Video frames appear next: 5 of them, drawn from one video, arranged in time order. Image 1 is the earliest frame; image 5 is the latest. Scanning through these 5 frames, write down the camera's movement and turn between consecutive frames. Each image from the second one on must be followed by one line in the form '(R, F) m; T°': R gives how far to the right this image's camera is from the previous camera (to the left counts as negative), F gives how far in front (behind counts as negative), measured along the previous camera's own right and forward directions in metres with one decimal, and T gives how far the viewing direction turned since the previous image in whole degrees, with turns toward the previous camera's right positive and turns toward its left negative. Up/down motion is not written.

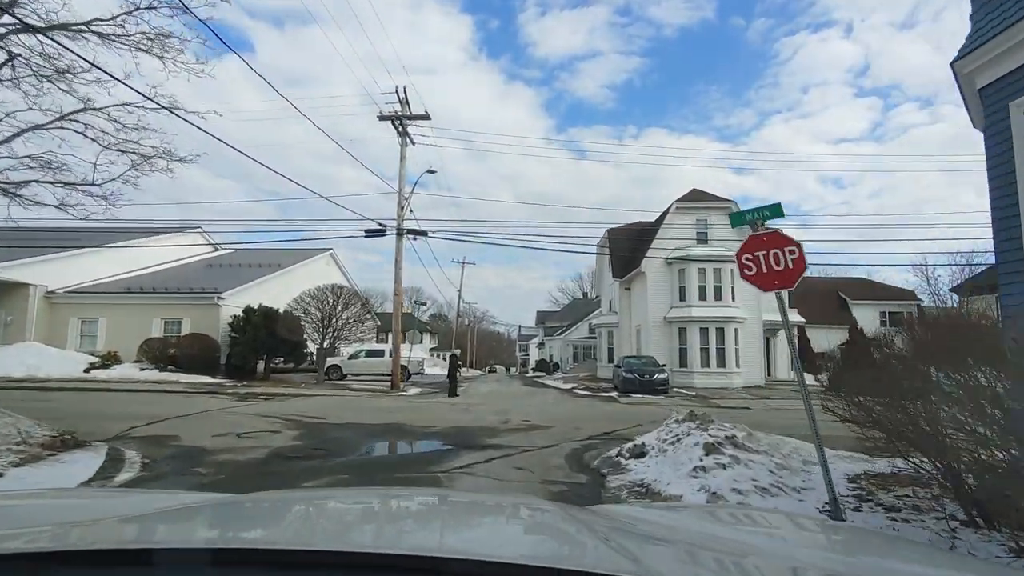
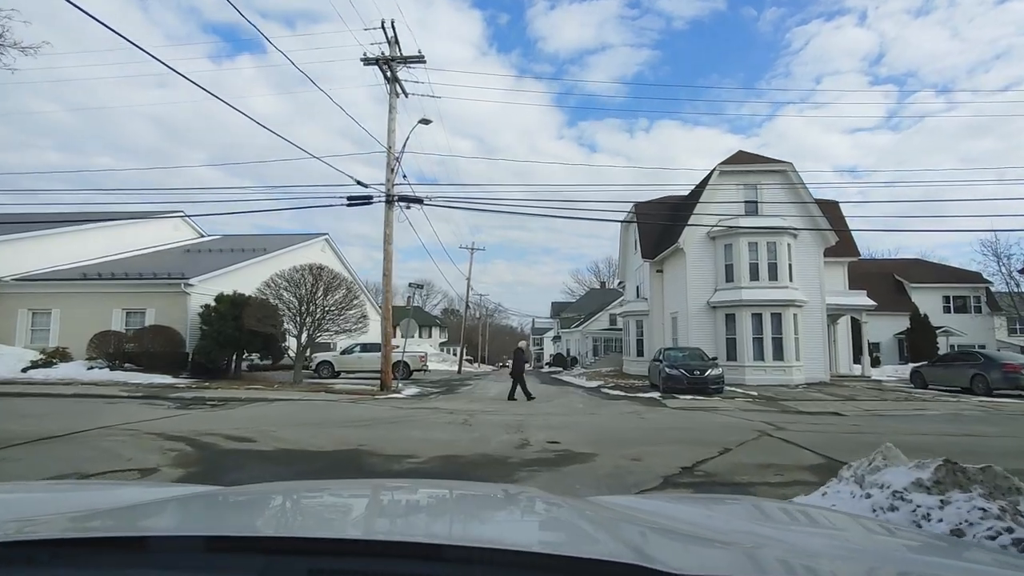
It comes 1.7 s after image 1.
(0.0, +1.6) m; -1°
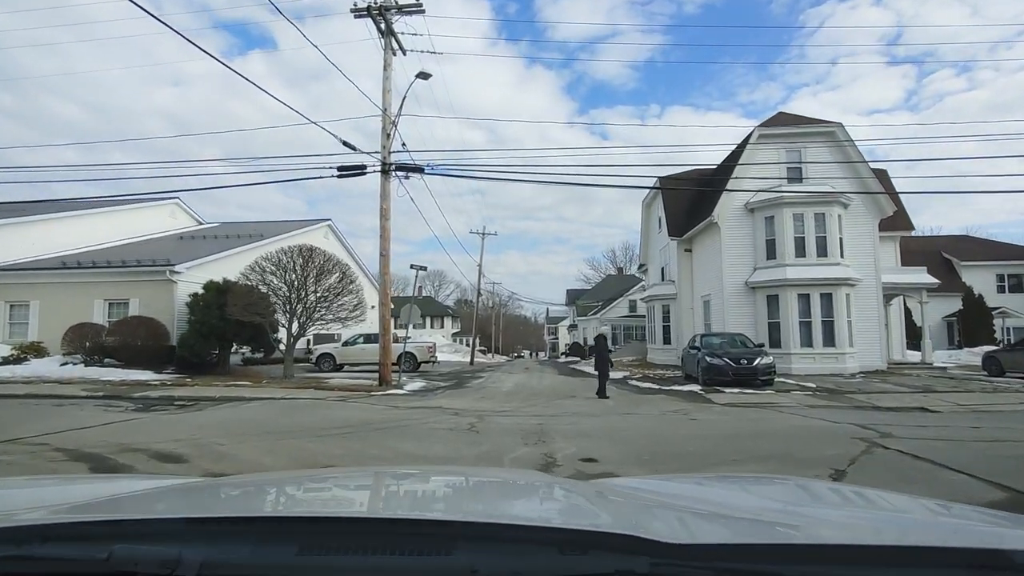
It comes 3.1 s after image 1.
(0.0, +0.9) m; -1°
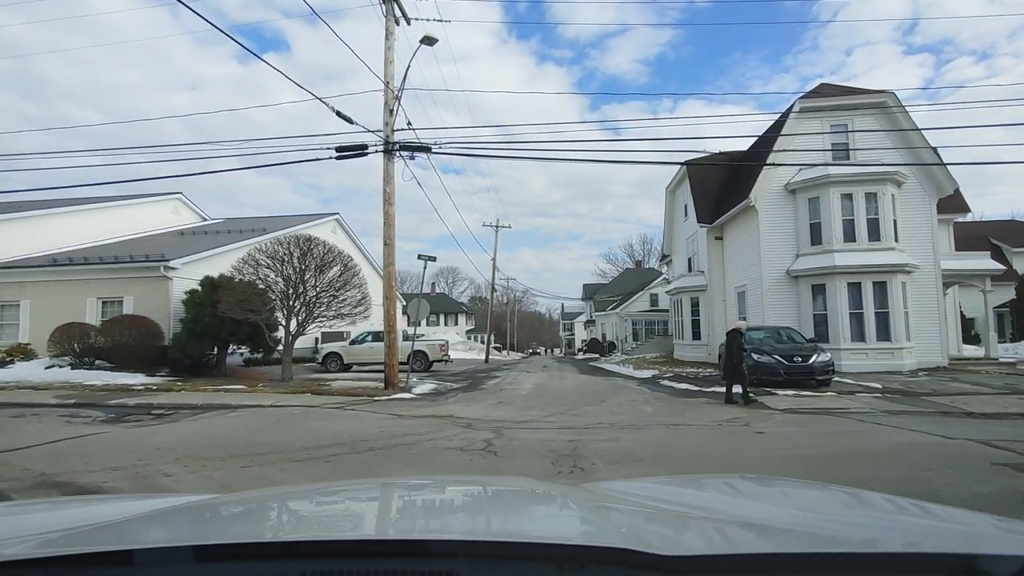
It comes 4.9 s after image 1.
(-0.1, +0.7) m; -1°
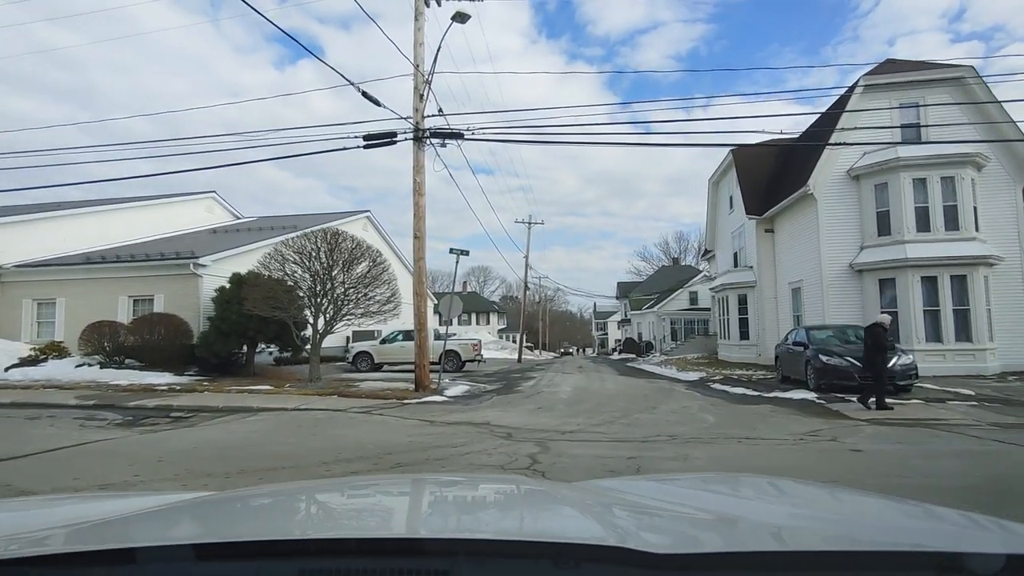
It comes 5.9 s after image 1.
(-0.1, +0.4) m; -3°
